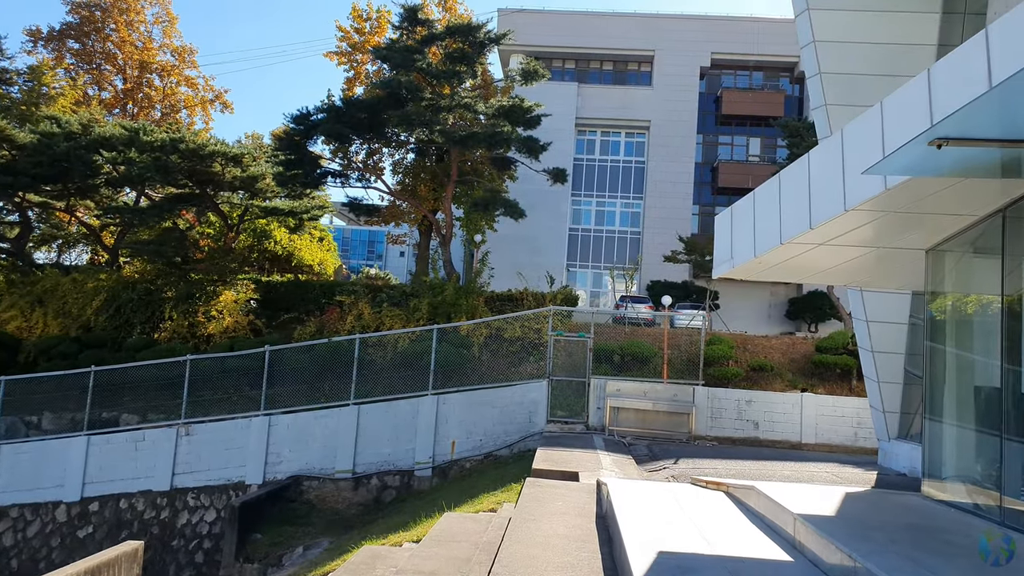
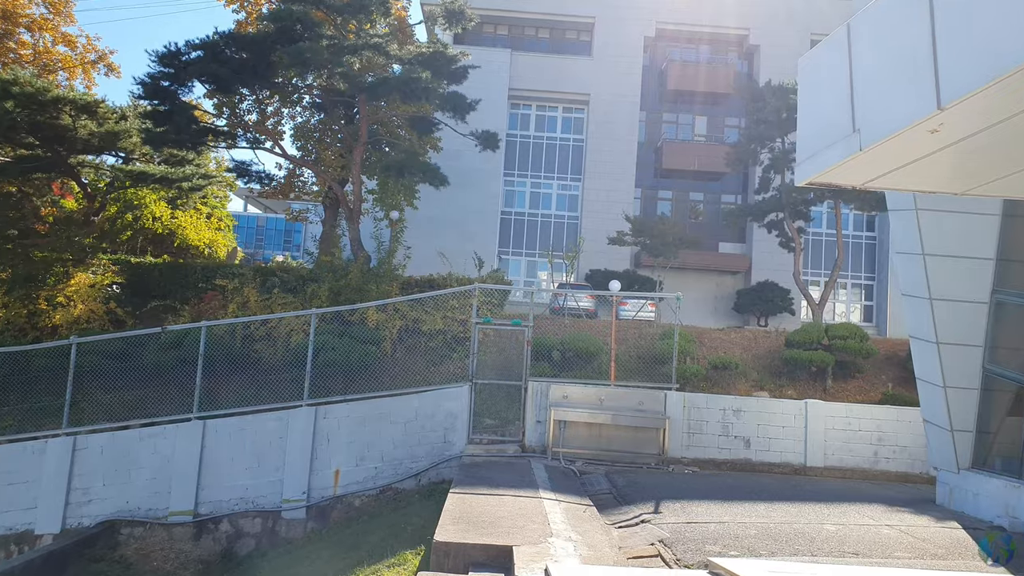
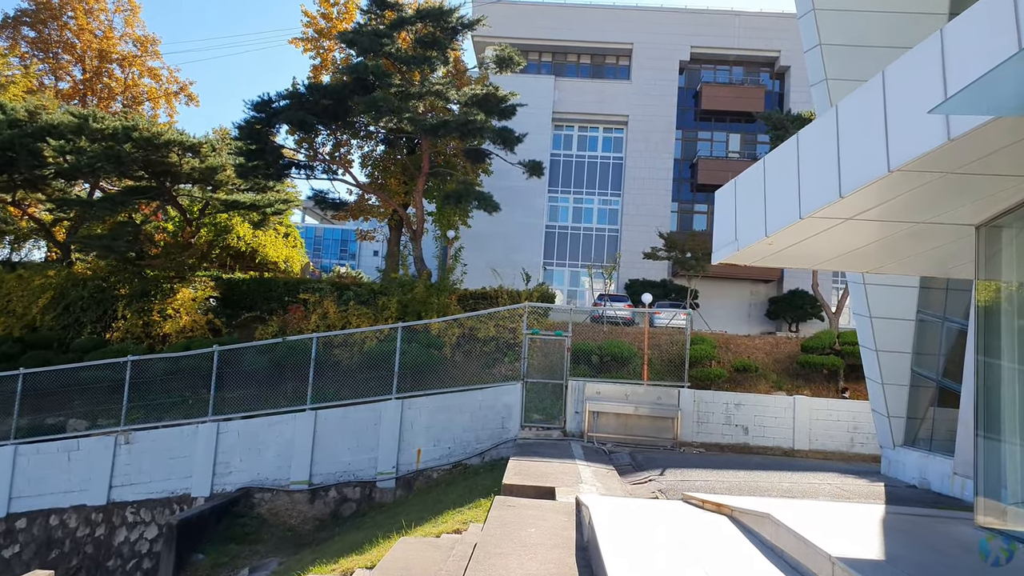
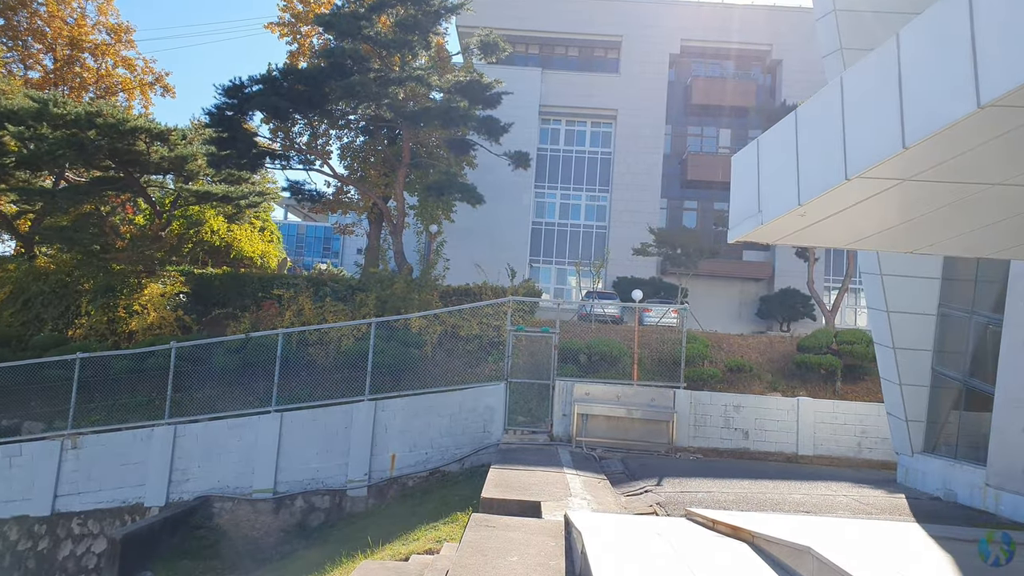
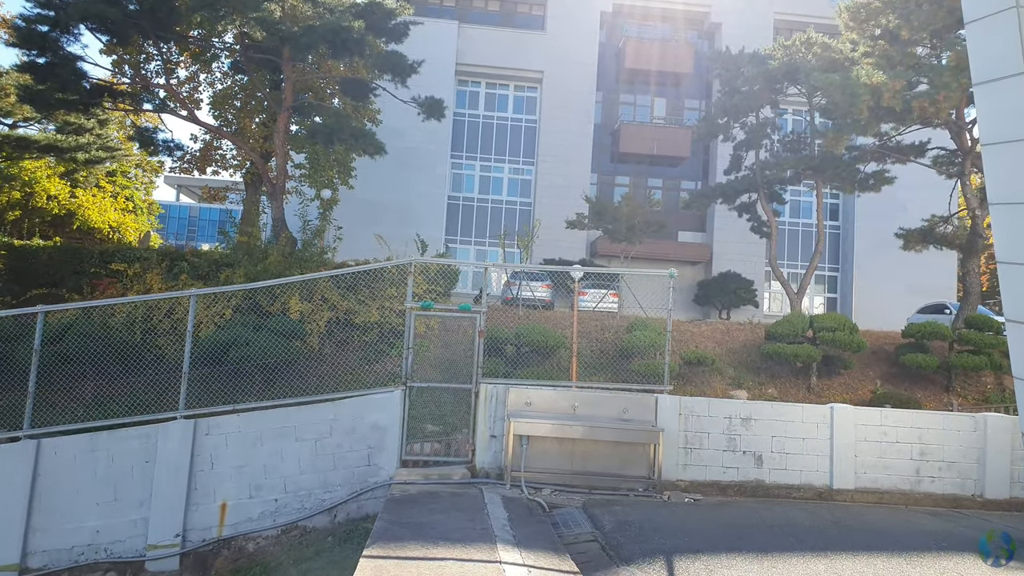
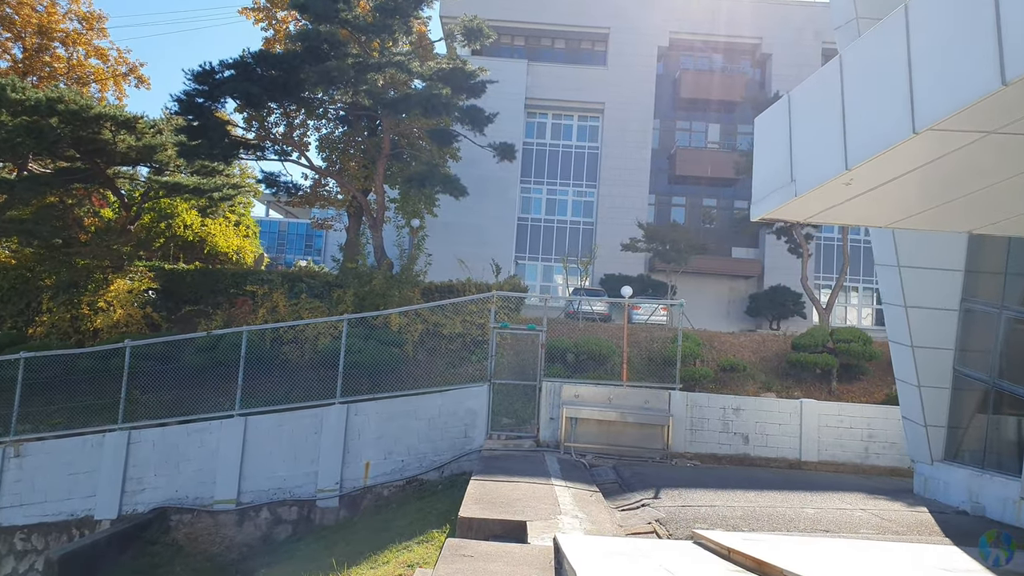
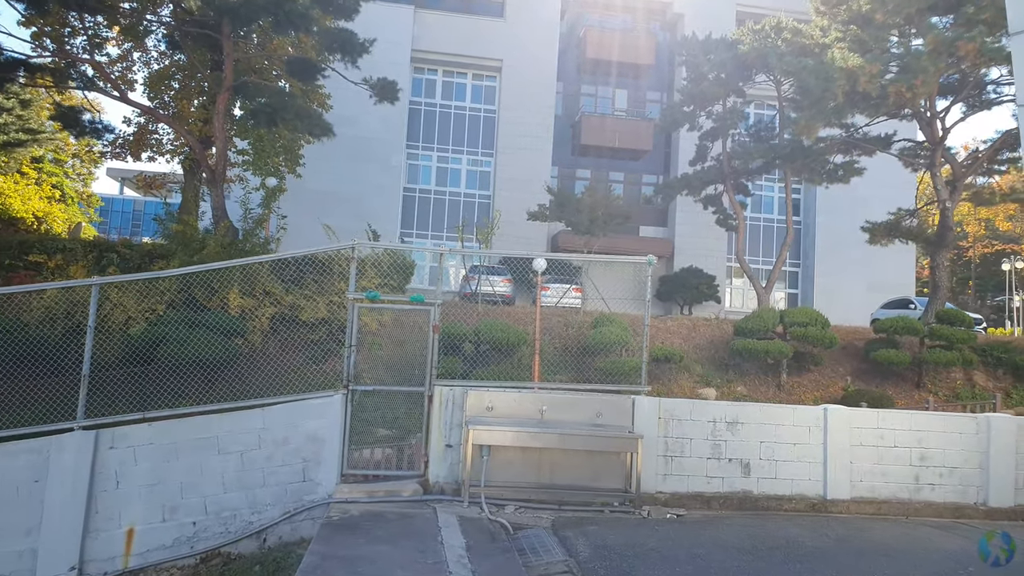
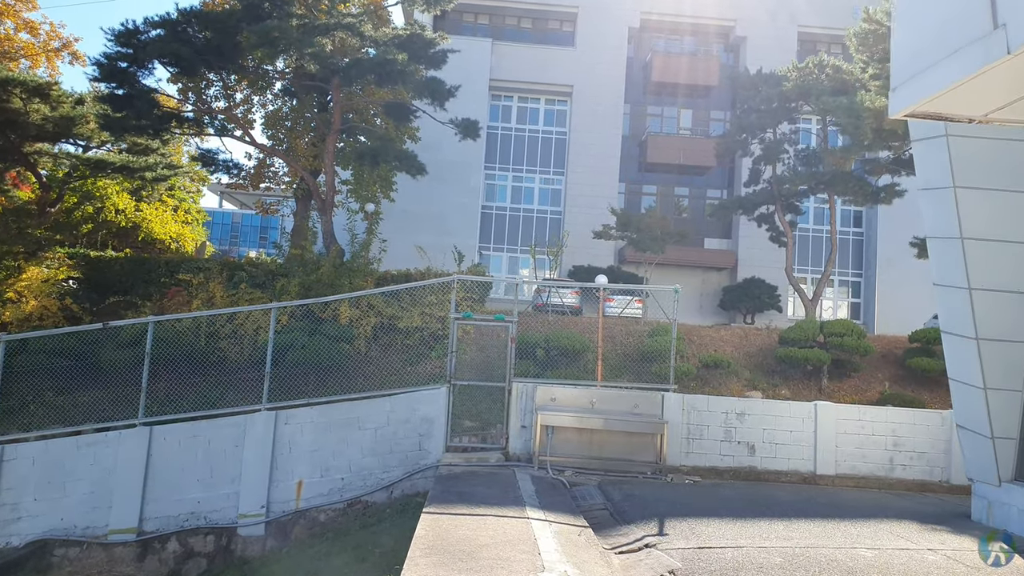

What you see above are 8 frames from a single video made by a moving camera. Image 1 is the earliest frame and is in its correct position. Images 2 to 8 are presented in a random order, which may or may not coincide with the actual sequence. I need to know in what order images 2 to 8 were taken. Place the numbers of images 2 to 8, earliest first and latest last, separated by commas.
3, 4, 6, 2, 8, 5, 7
